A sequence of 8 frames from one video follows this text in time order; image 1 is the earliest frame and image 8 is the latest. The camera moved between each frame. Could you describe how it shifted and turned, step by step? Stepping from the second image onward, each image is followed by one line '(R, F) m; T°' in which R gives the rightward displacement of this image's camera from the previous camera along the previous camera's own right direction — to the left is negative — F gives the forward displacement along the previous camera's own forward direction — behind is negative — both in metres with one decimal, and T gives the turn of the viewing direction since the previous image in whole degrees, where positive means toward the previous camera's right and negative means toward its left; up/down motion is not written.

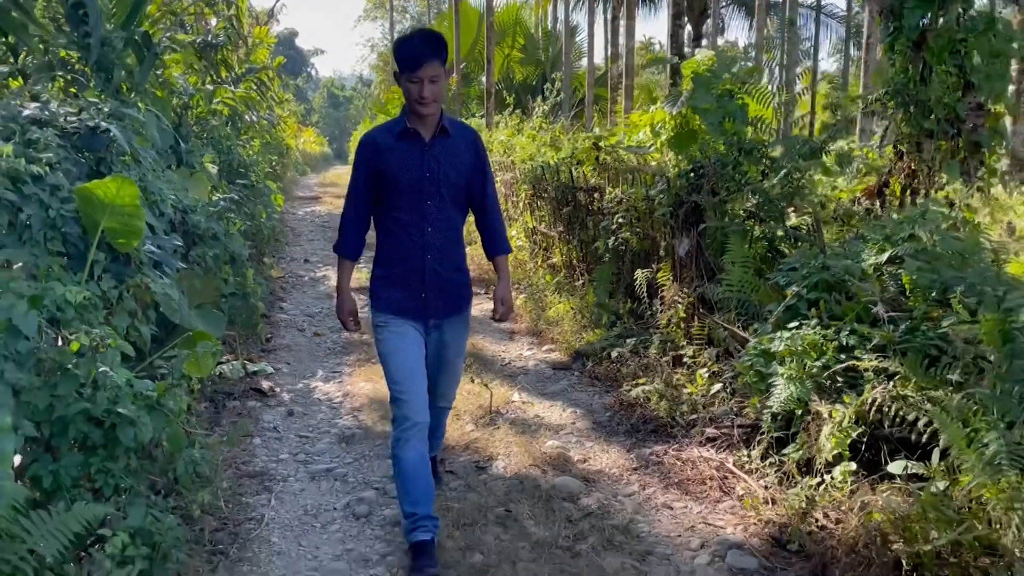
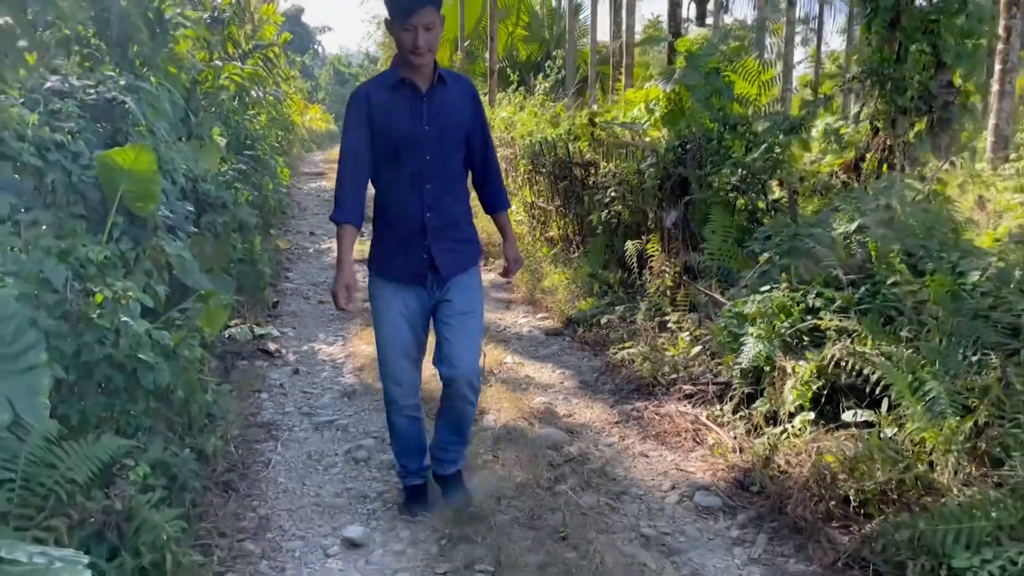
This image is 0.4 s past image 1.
(+0.1, -0.2) m; 0°
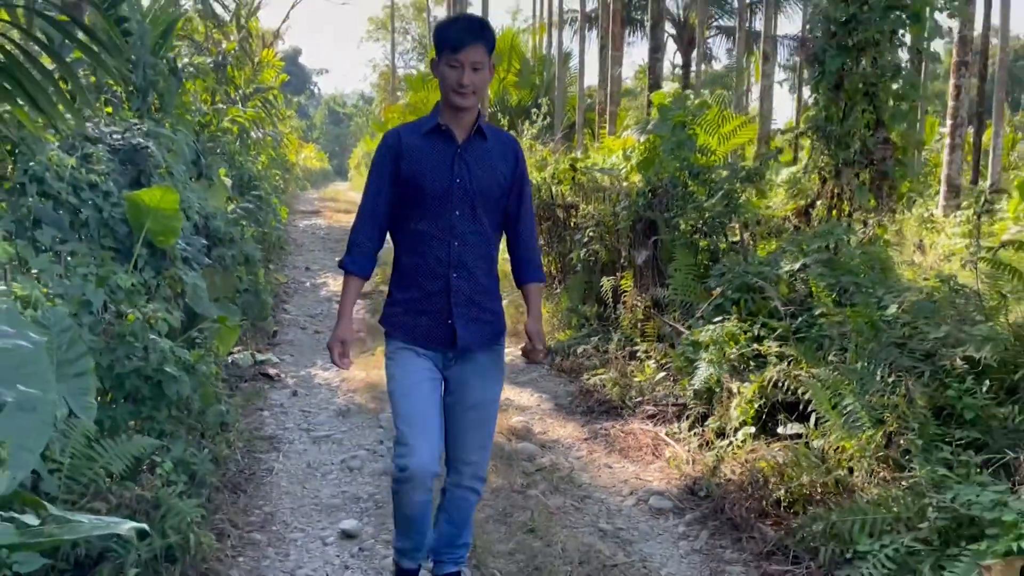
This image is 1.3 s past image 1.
(+0.1, -0.5) m; +1°
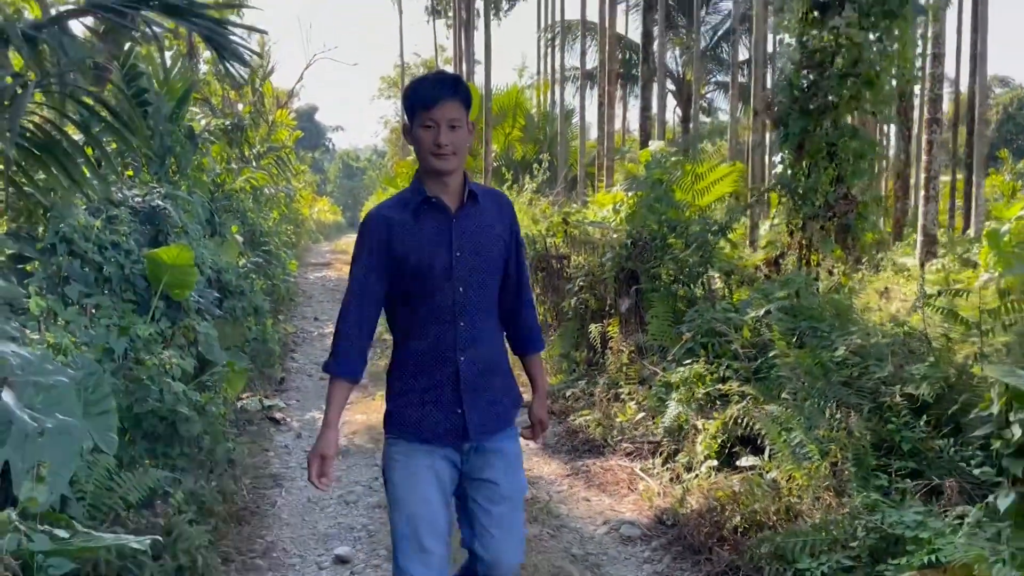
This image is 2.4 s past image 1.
(+0.2, -0.4) m; -1°
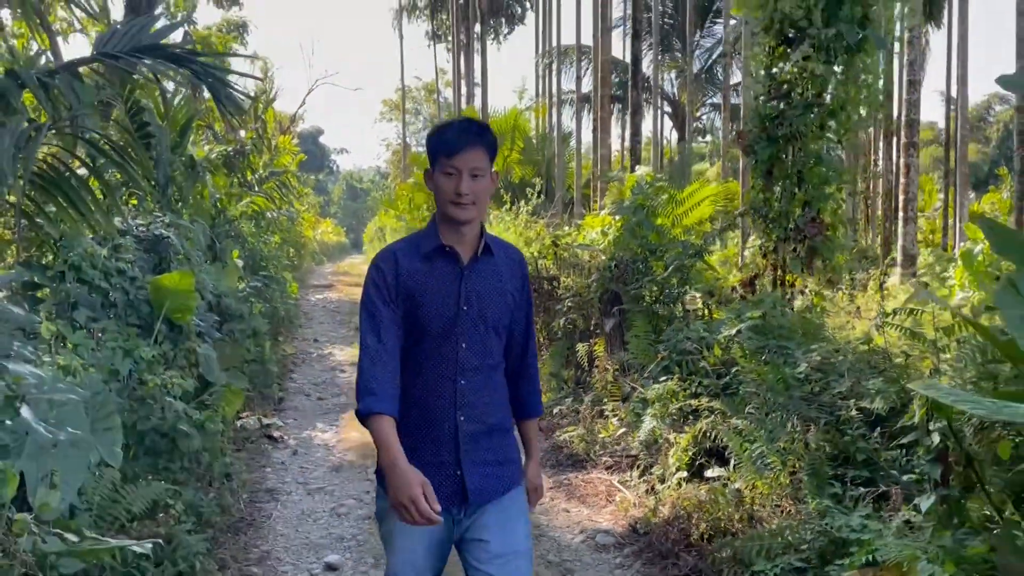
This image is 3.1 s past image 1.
(+0.1, -0.3) m; 0°
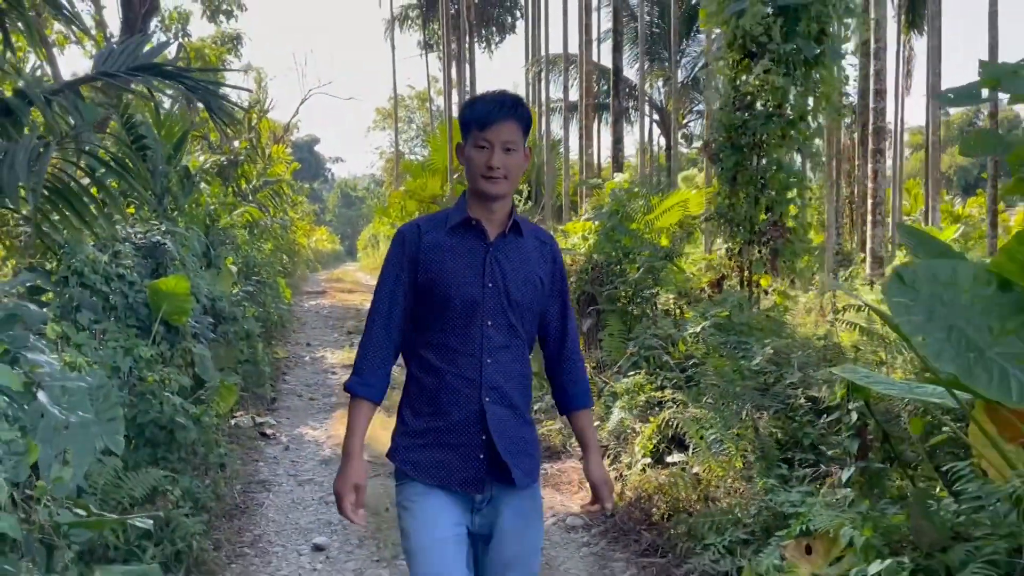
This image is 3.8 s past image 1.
(+0.1, -0.3) m; 0°
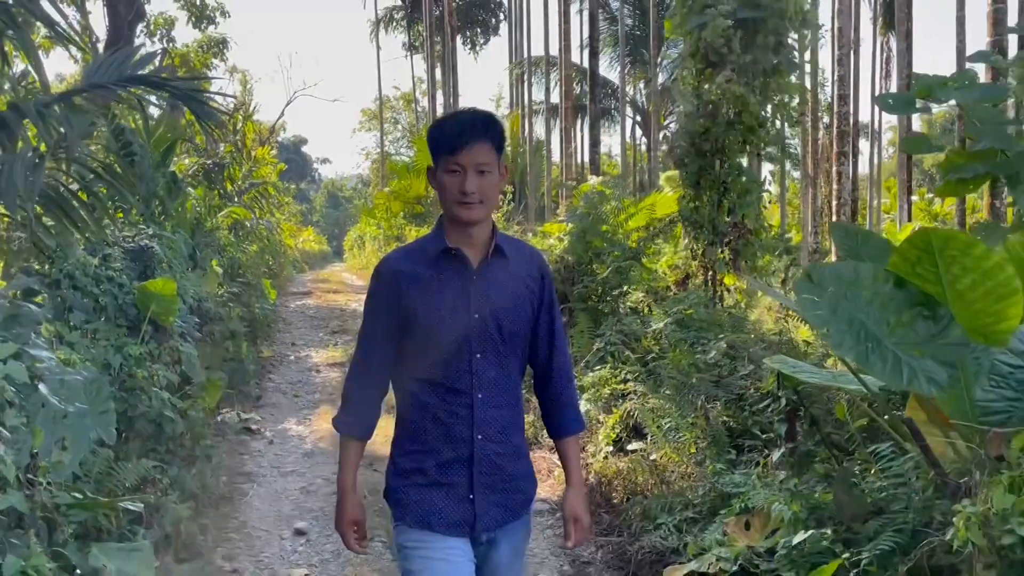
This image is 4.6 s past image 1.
(+0.1, -0.3) m; +1°
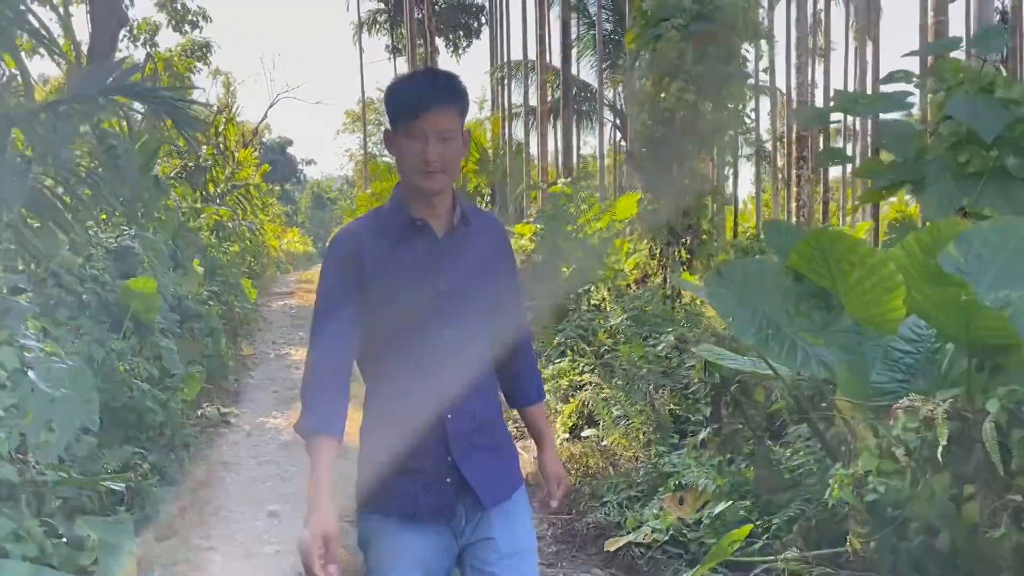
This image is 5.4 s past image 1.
(+0.2, -0.3) m; +1°
